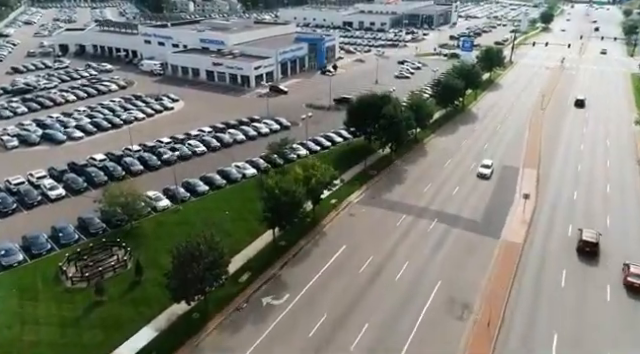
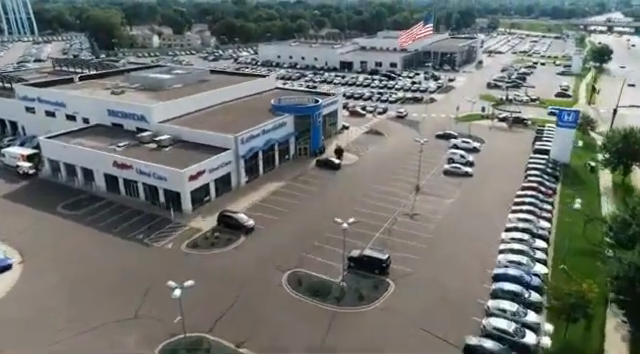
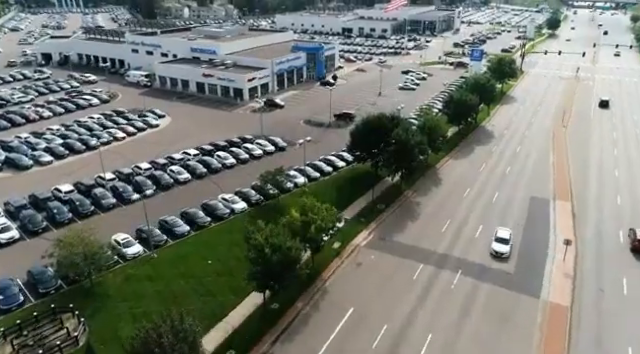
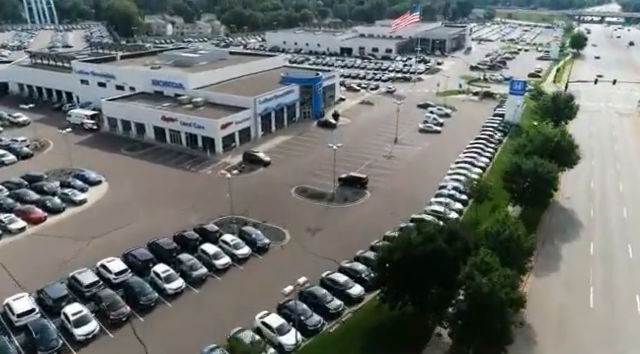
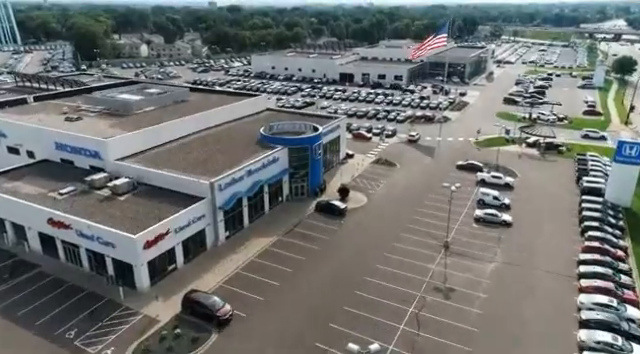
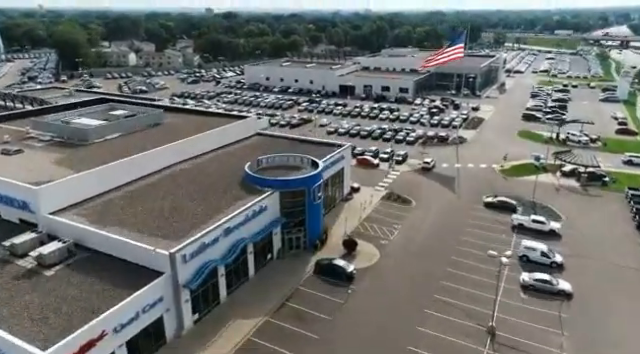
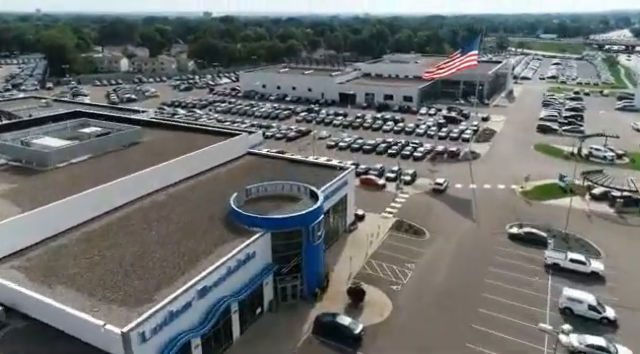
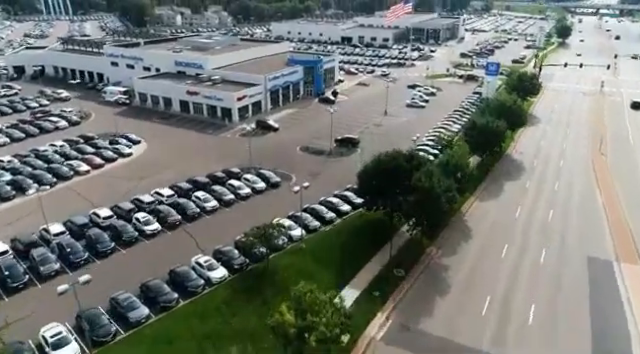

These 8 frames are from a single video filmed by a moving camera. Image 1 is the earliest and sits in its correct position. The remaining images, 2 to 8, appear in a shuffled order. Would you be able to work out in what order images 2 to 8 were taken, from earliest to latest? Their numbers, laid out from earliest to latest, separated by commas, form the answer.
3, 8, 4, 2, 5, 6, 7
